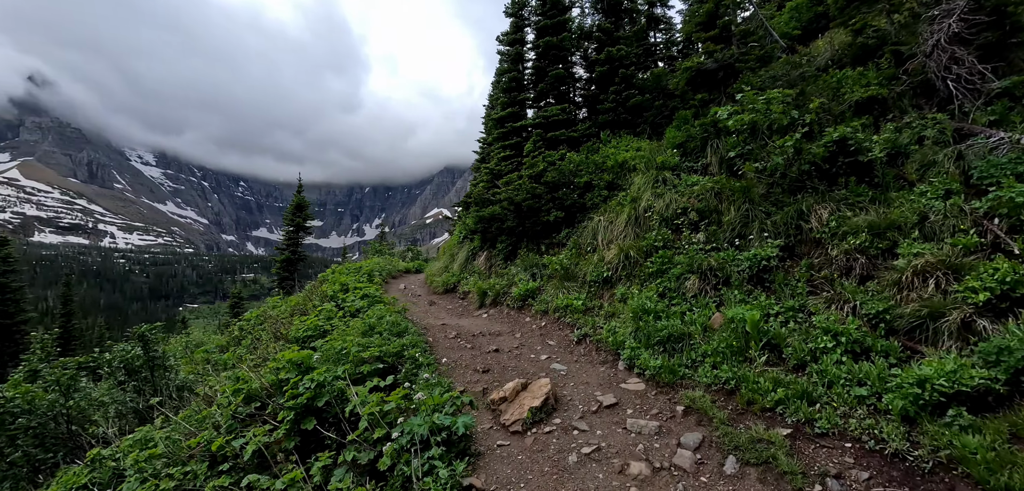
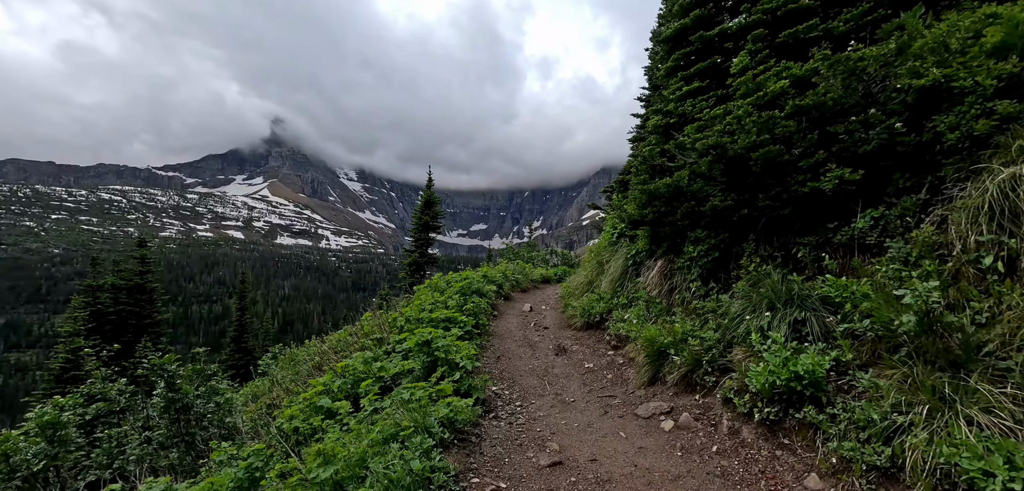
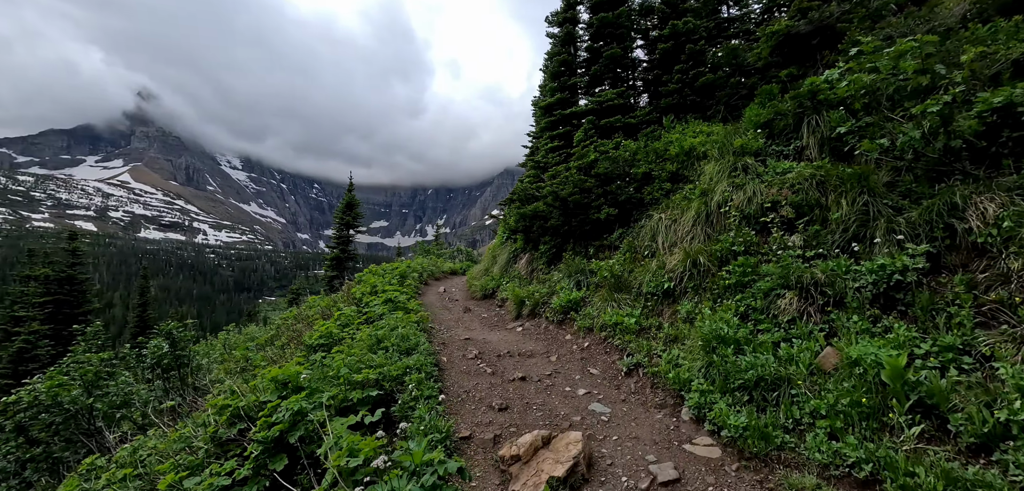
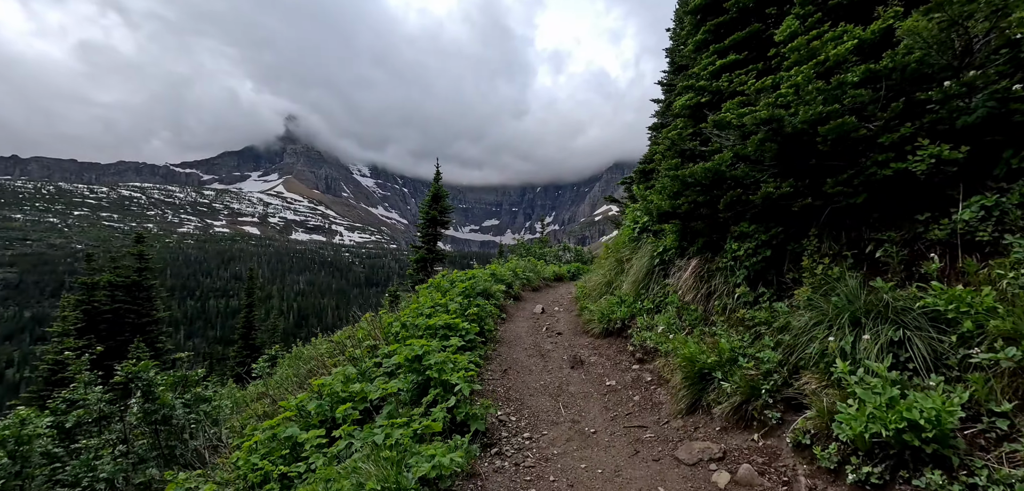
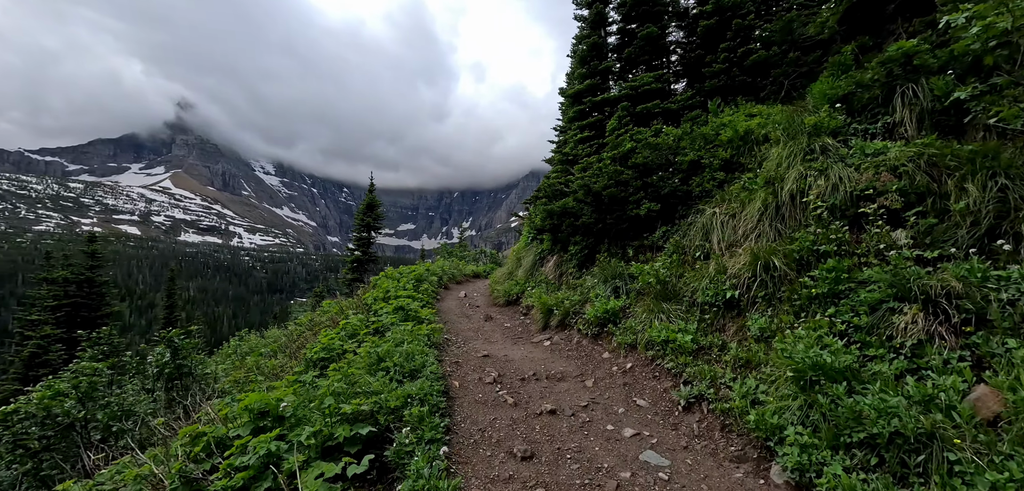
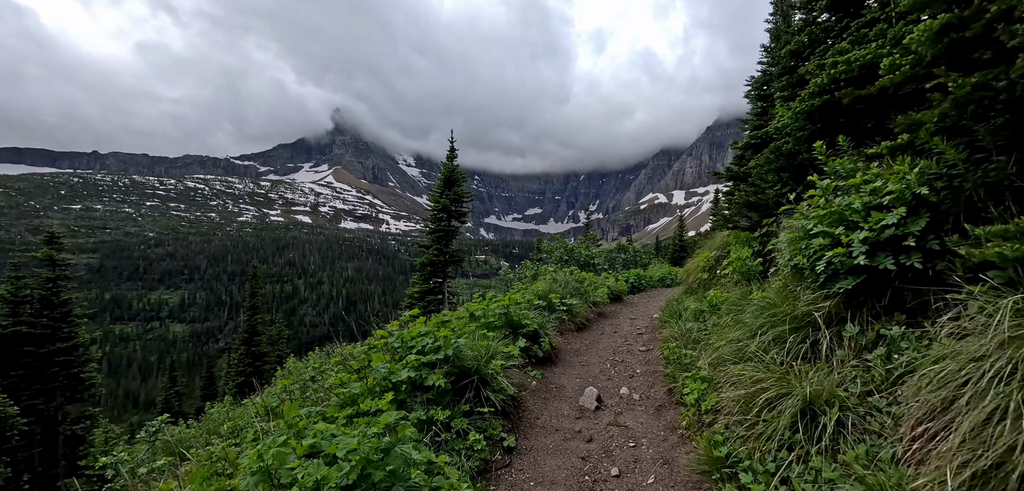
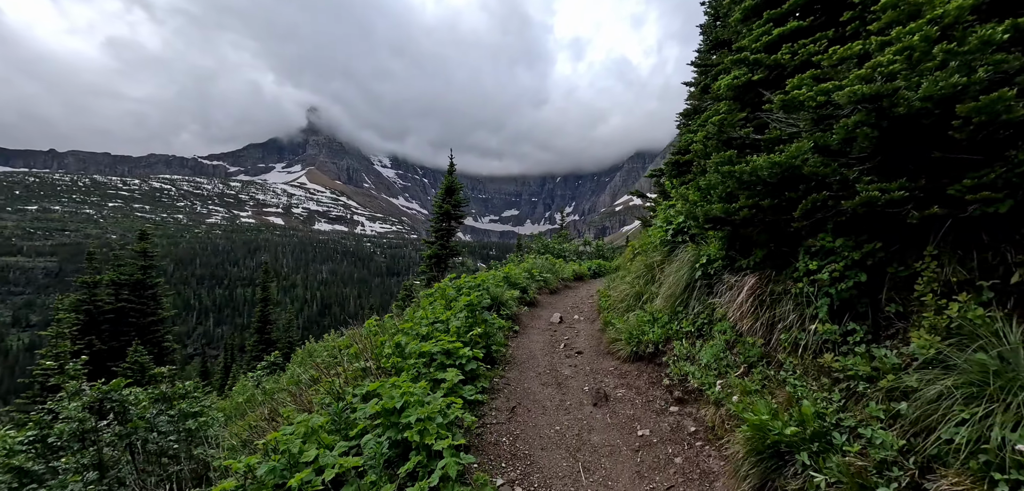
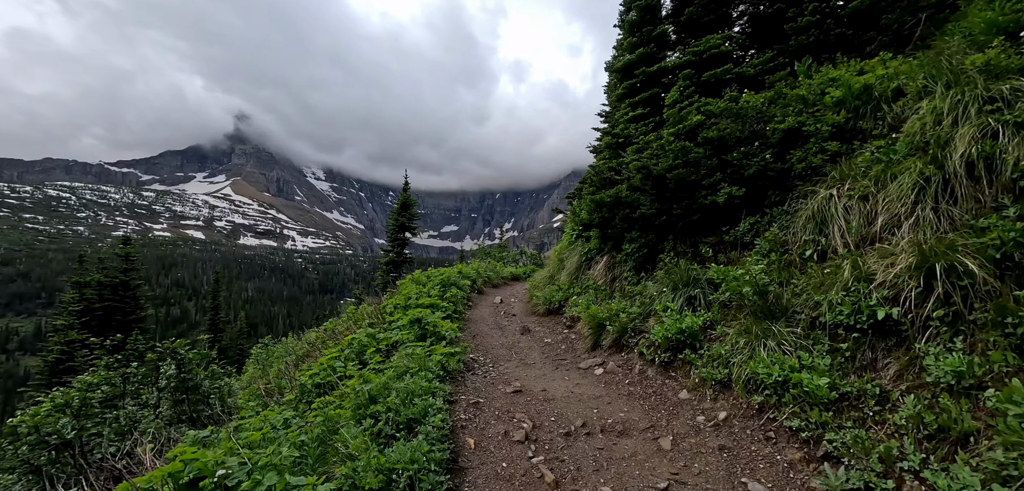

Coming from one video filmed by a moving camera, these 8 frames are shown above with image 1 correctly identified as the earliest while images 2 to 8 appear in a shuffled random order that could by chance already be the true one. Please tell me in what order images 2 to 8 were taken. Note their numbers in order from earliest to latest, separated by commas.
3, 5, 8, 2, 4, 7, 6
